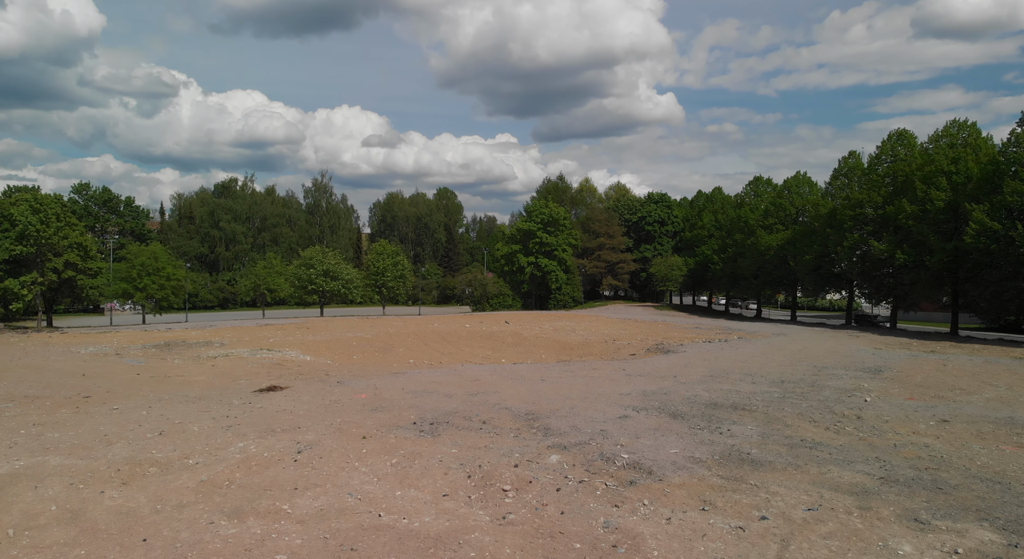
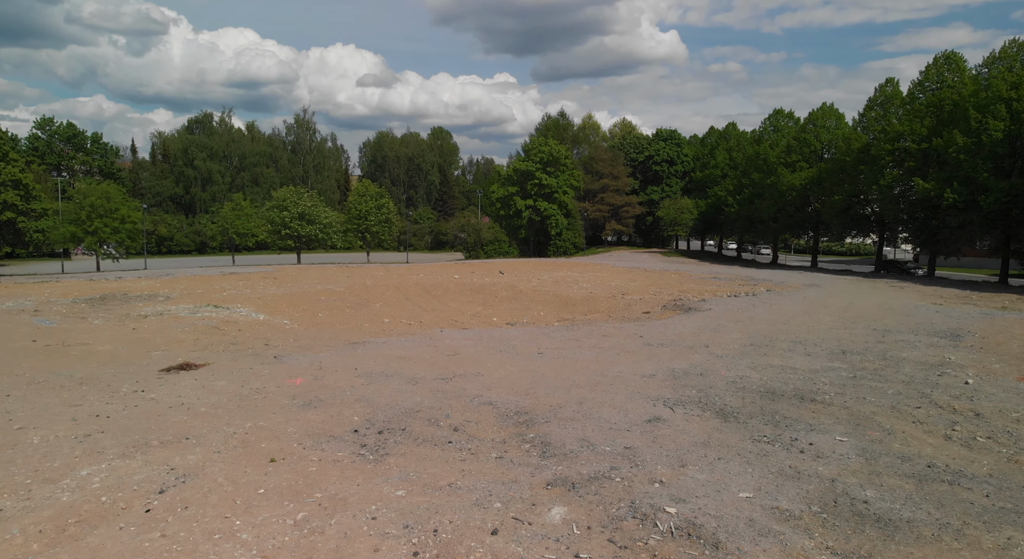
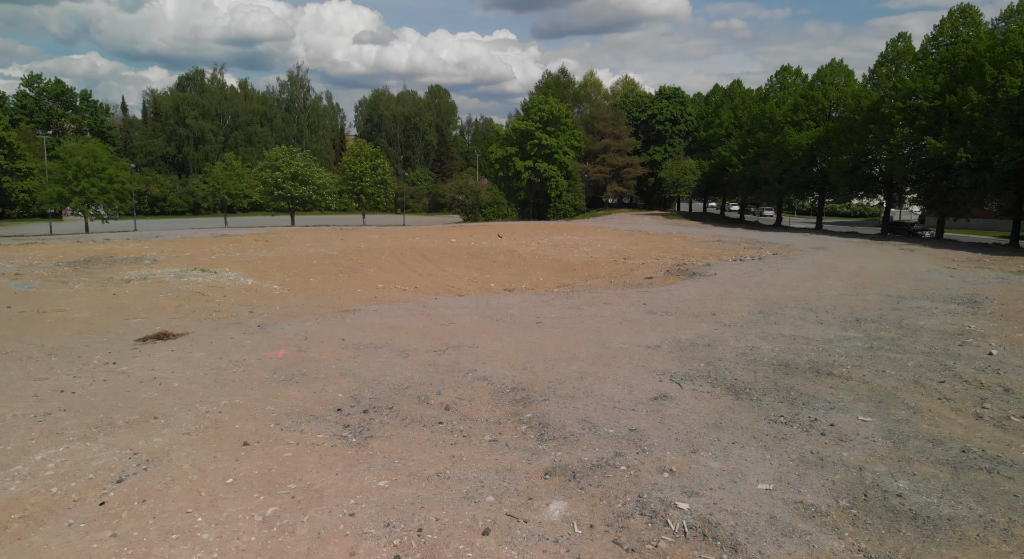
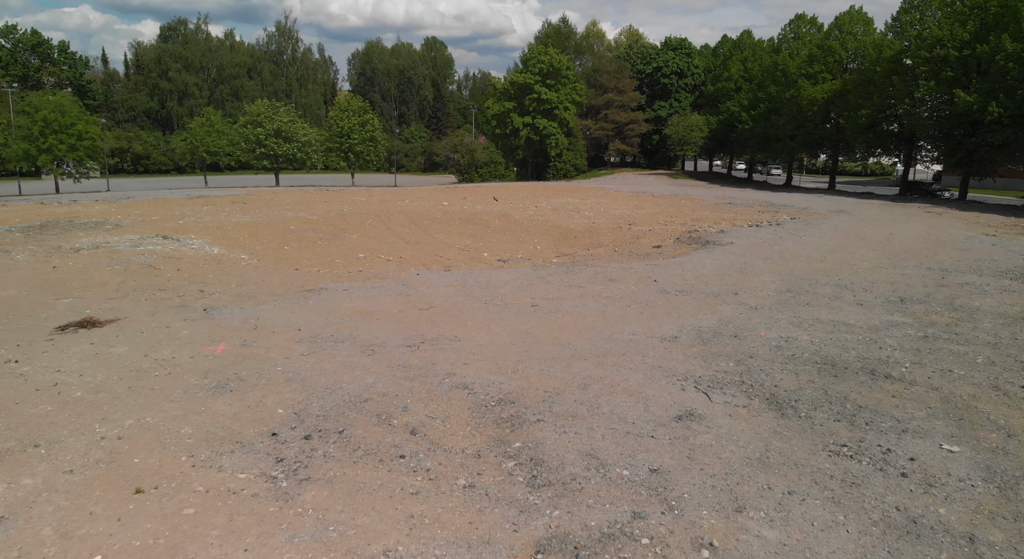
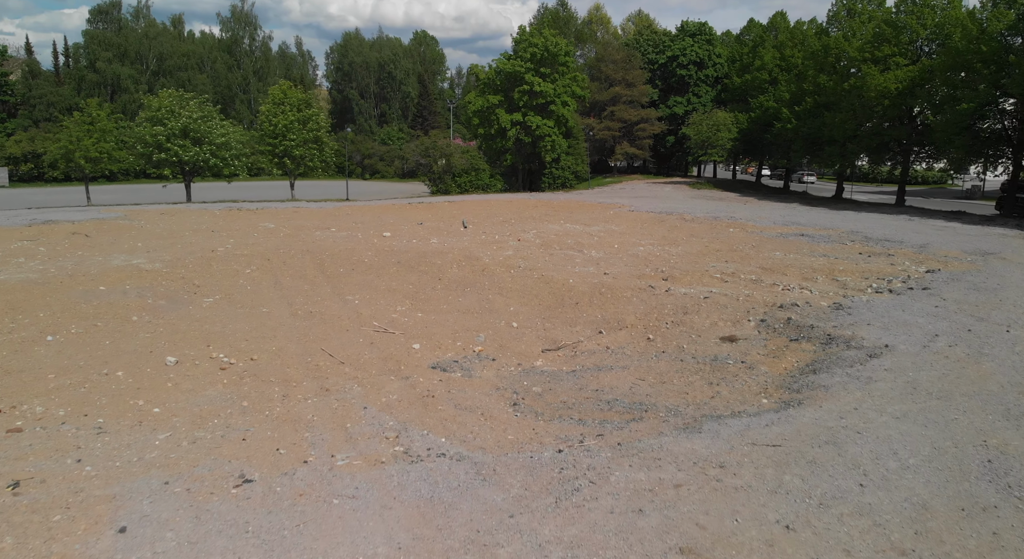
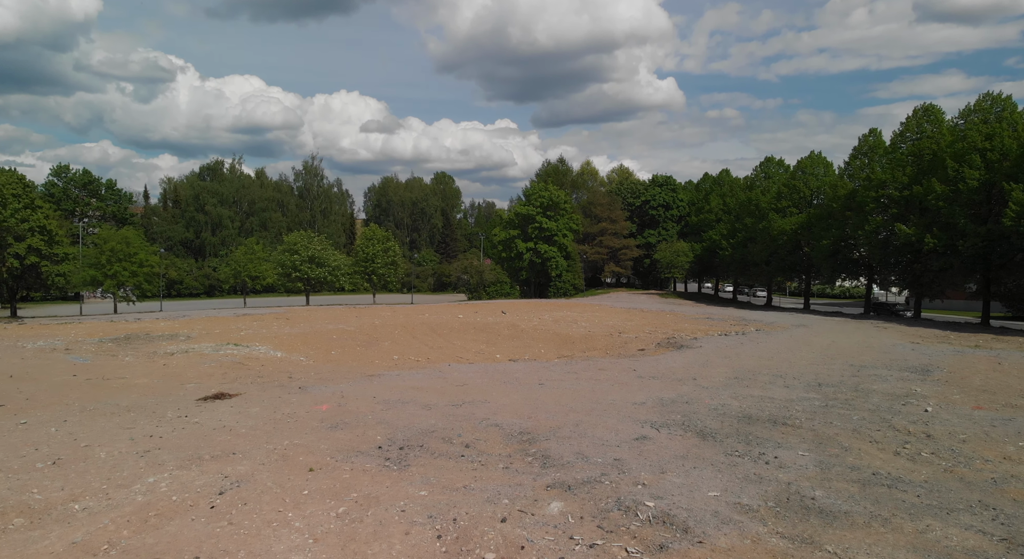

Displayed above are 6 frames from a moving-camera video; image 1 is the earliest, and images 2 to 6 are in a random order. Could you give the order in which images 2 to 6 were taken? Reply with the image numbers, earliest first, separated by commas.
6, 2, 3, 4, 5
